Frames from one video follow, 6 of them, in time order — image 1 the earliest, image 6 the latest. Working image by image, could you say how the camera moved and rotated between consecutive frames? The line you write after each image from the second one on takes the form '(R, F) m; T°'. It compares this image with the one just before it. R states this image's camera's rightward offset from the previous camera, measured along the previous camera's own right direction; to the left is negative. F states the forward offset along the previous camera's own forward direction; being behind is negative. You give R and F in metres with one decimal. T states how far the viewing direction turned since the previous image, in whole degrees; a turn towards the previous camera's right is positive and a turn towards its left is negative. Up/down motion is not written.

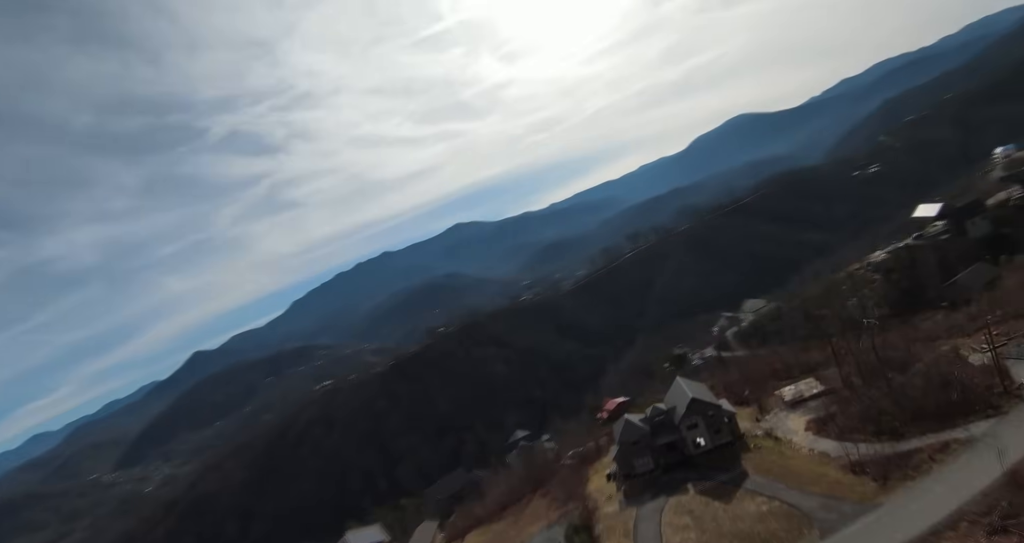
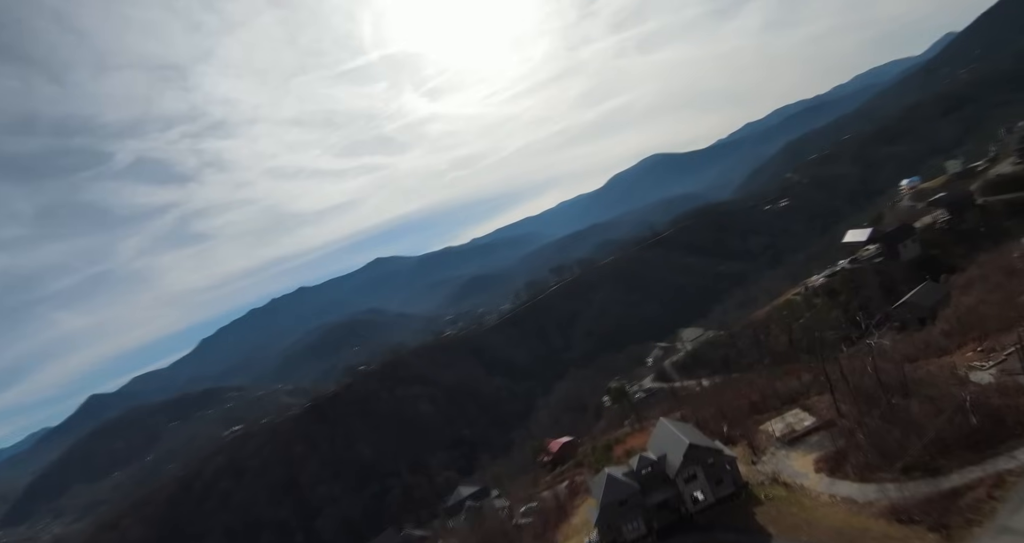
(-0.8, +3.6) m; +9°
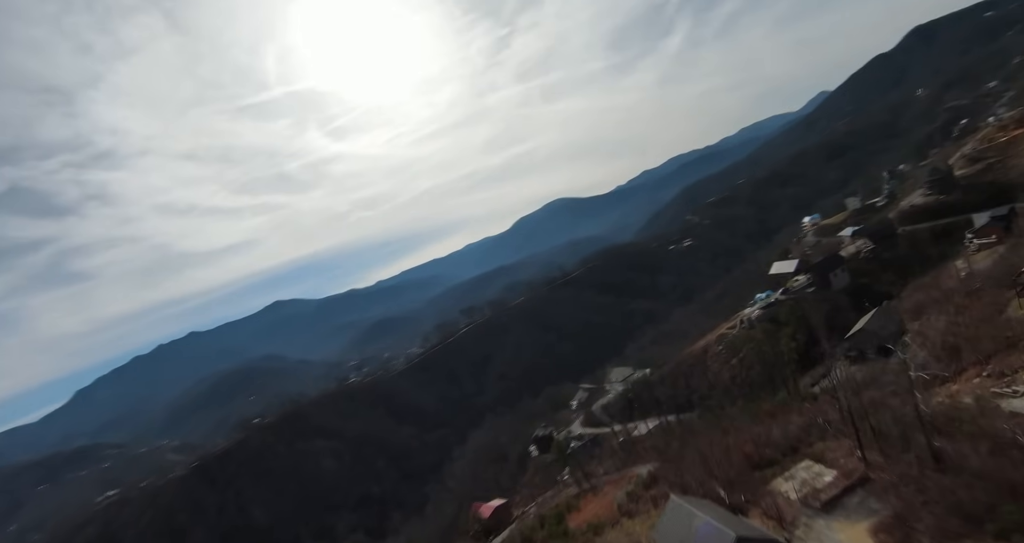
(-1.0, +4.7) m; +11°
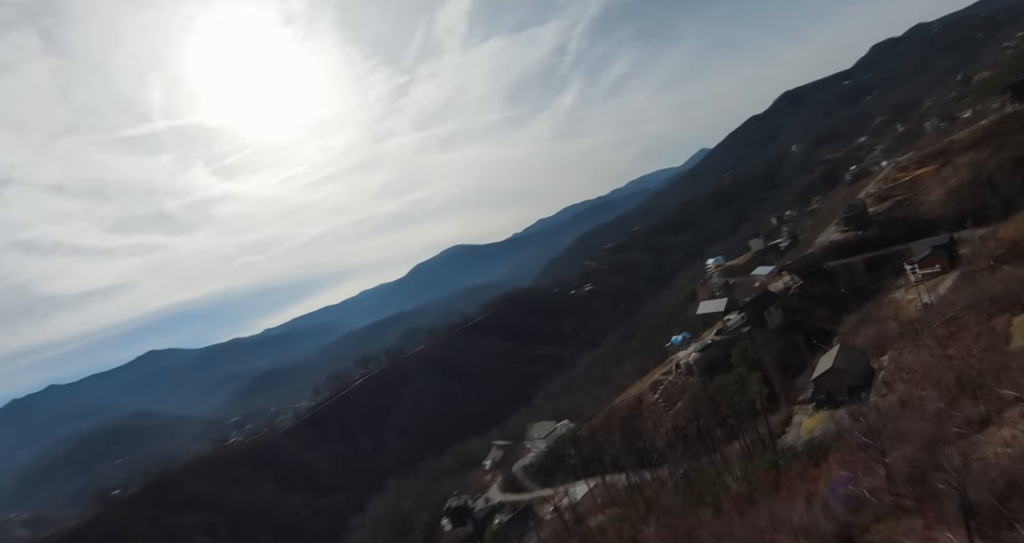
(-0.8, +5.3) m; +12°
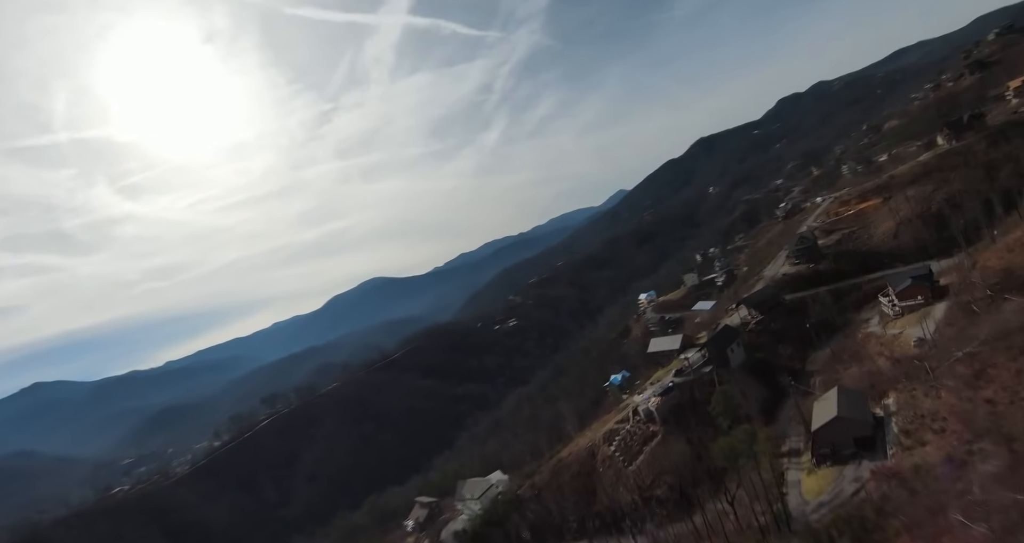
(-0.8, +4.8) m; +9°
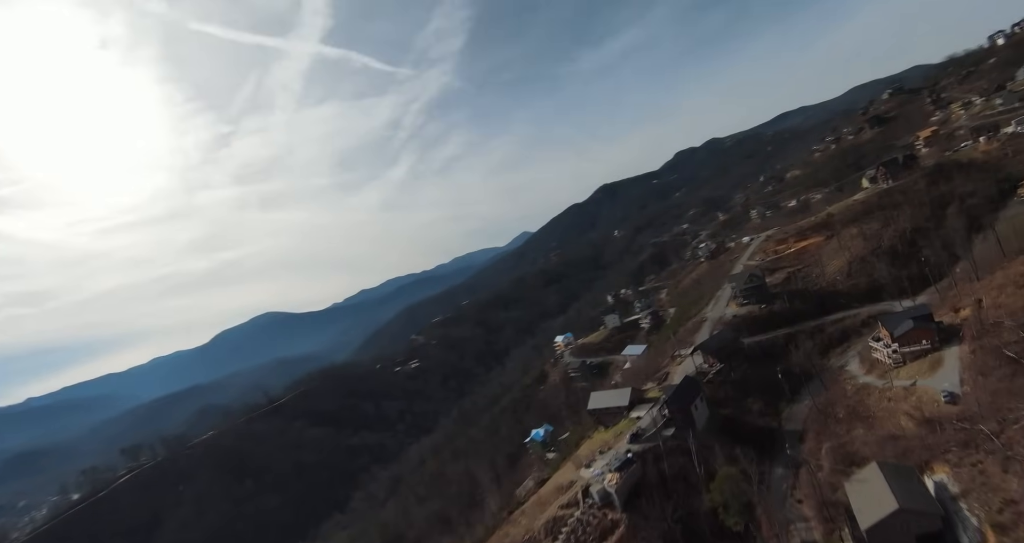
(-1.0, +6.4) m; +12°
